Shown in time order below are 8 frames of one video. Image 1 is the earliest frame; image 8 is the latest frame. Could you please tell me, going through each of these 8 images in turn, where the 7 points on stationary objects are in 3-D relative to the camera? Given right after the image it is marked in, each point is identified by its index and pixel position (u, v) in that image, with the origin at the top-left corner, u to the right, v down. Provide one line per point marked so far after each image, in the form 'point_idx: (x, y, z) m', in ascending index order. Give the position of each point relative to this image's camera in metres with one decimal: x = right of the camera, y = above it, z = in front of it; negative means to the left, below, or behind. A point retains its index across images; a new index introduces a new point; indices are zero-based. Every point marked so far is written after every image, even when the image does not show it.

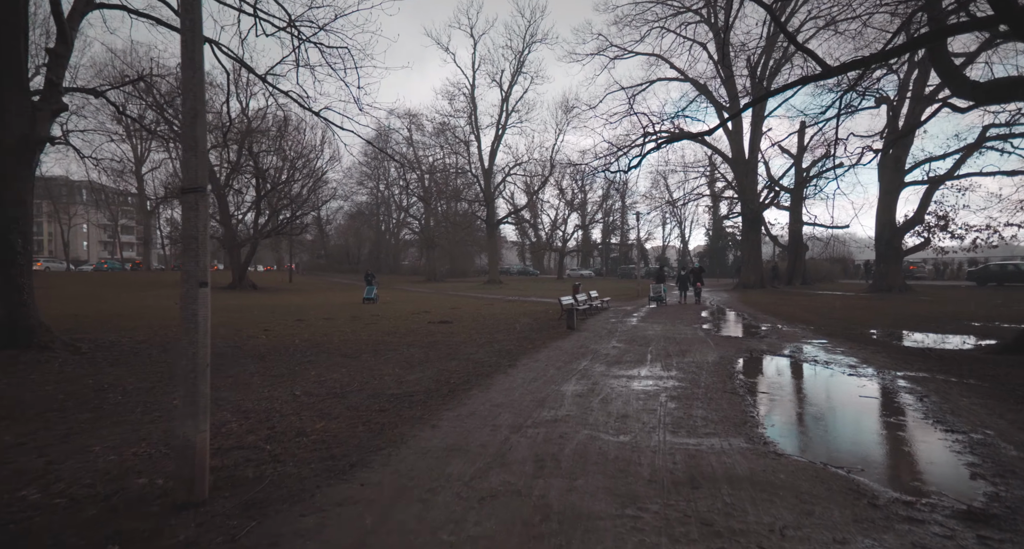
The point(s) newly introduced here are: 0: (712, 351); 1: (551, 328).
0: (+3.8, -1.5, +9.8) m
1: (+1.0, -1.5, +13.8) m
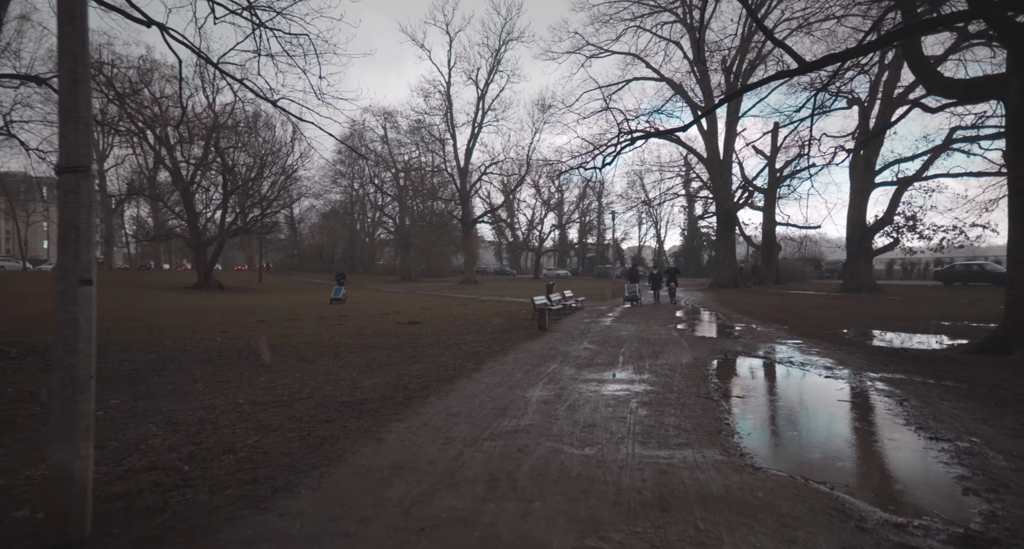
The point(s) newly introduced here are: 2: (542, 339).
0: (+3.2, -1.5, +9.5) m
1: (+0.3, -1.4, +13.3) m
2: (+0.6, -1.4, +11.2) m
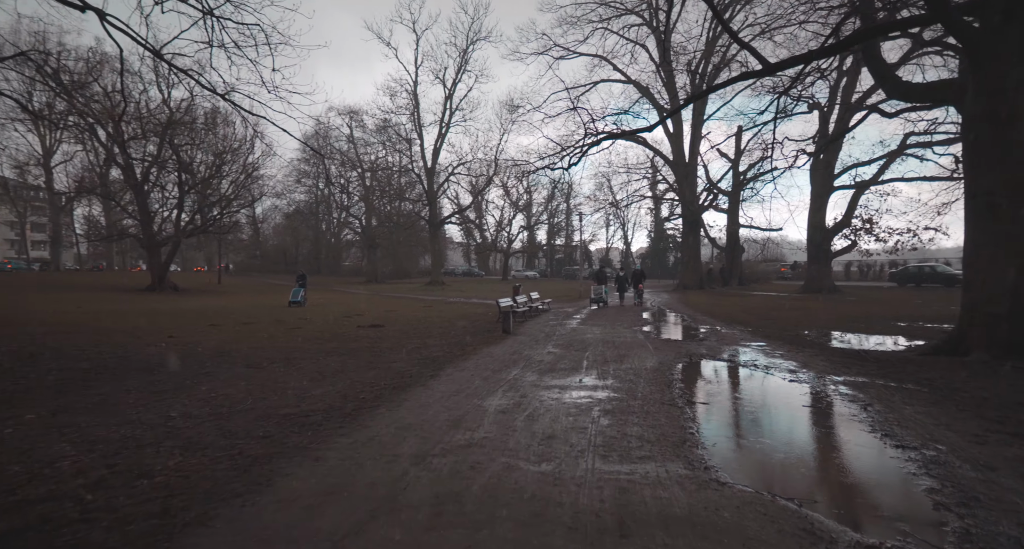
0: (+2.5, -1.5, +9.3) m
1: (-0.6, -1.5, +13.0) m
2: (-0.1, -1.5, +10.9) m
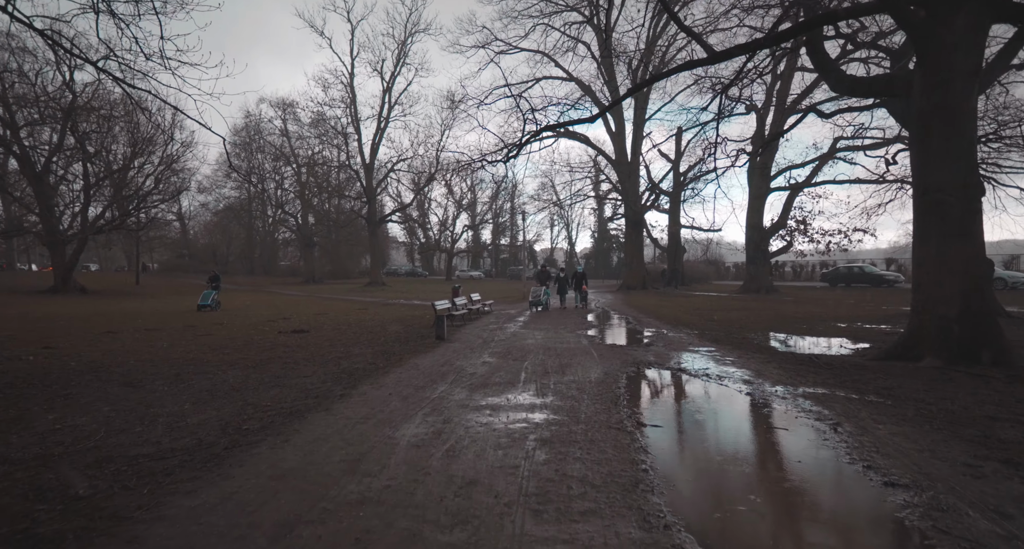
0: (+1.4, -1.5, +8.5) m
1: (-2.1, -1.5, +11.8) m
2: (-1.4, -1.5, +9.8) m
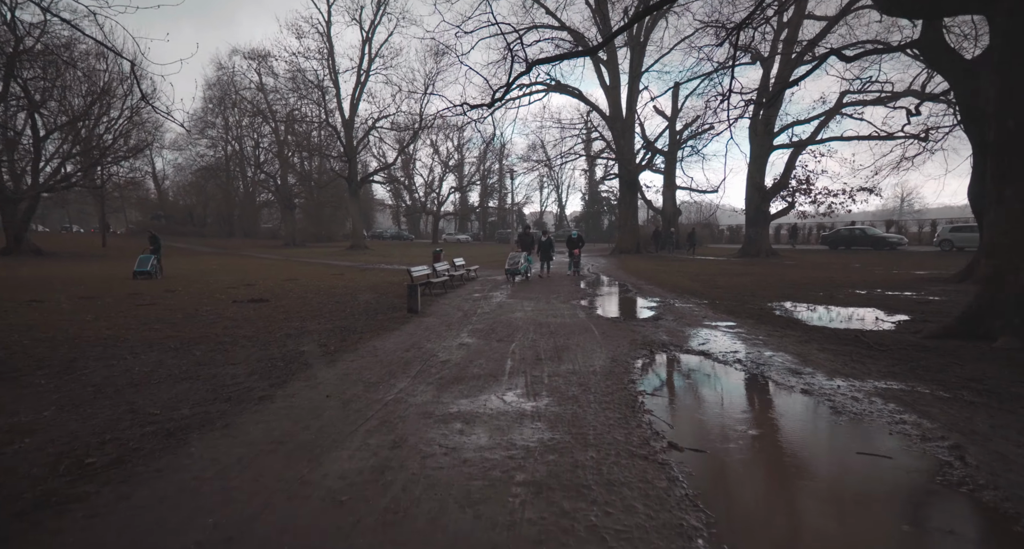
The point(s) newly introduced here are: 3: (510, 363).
0: (+1.1, -1.0, +6.9) m
1: (-2.4, -0.7, +10.1) m
2: (-1.7, -0.9, +8.1) m
3: (0.0, -1.0, +6.1) m
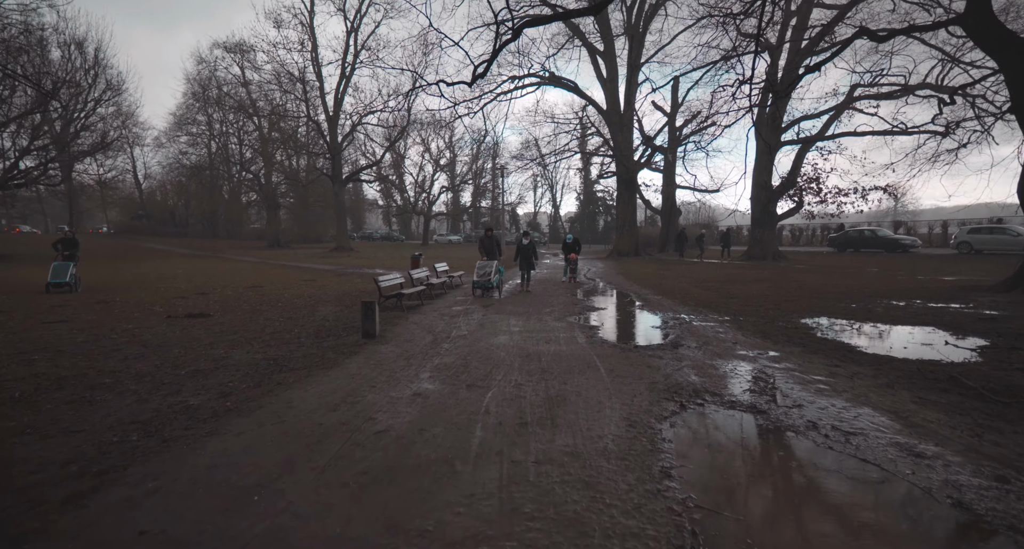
0: (+0.9, -1.2, +4.9) m
1: (-2.7, -1.0, +8.1) m
2: (-1.9, -1.1, +6.1) m
3: (-0.3, -1.3, +4.1) m
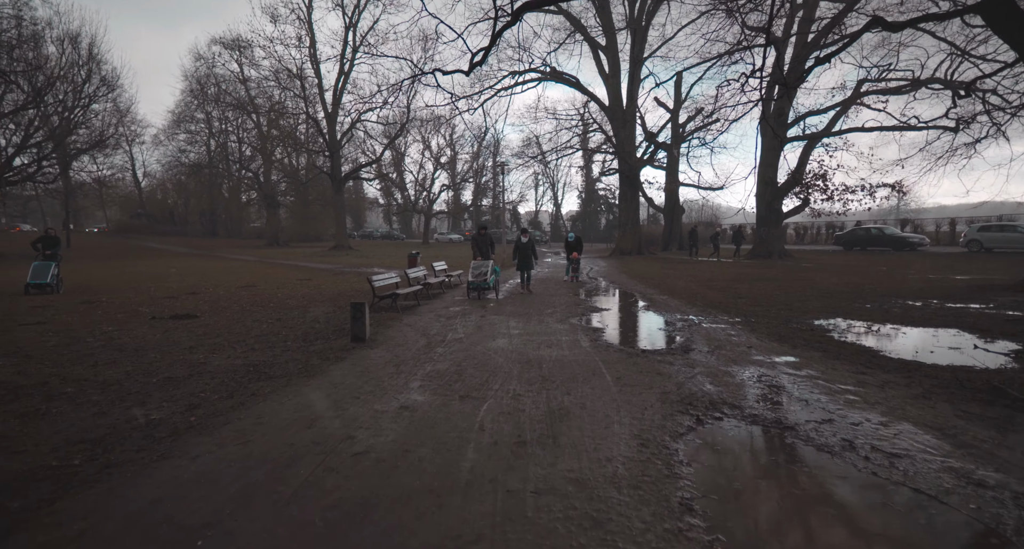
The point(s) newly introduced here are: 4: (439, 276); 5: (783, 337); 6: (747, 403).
0: (+0.9, -1.2, +4.4) m
1: (-2.7, -1.0, +7.6) m
2: (-1.9, -1.1, +5.6) m
3: (-0.3, -1.3, +3.6) m
4: (-2.0, 0.0, +14.5) m
5: (+4.2, -0.9, +8.0) m
6: (+2.2, -1.2, +4.8) m
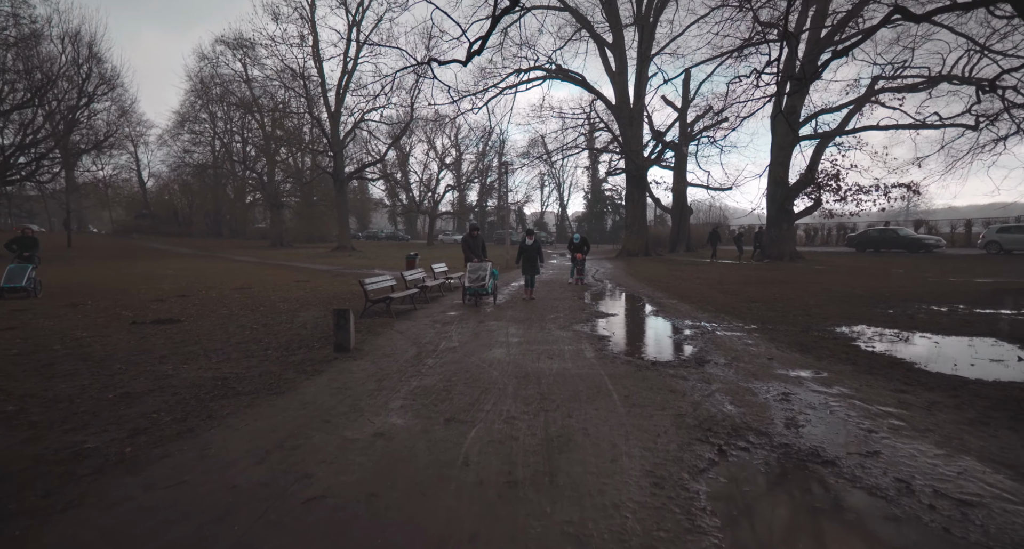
0: (+0.8, -1.2, +3.8) m
1: (-2.7, -1.0, +7.0) m
2: (-2.0, -1.1, +5.0) m
3: (-0.4, -1.3, +3.0) m
4: (-1.9, -0.1, +13.9) m
5: (+4.1, -1.0, +7.4) m
6: (+2.2, -1.3, +4.2) m
